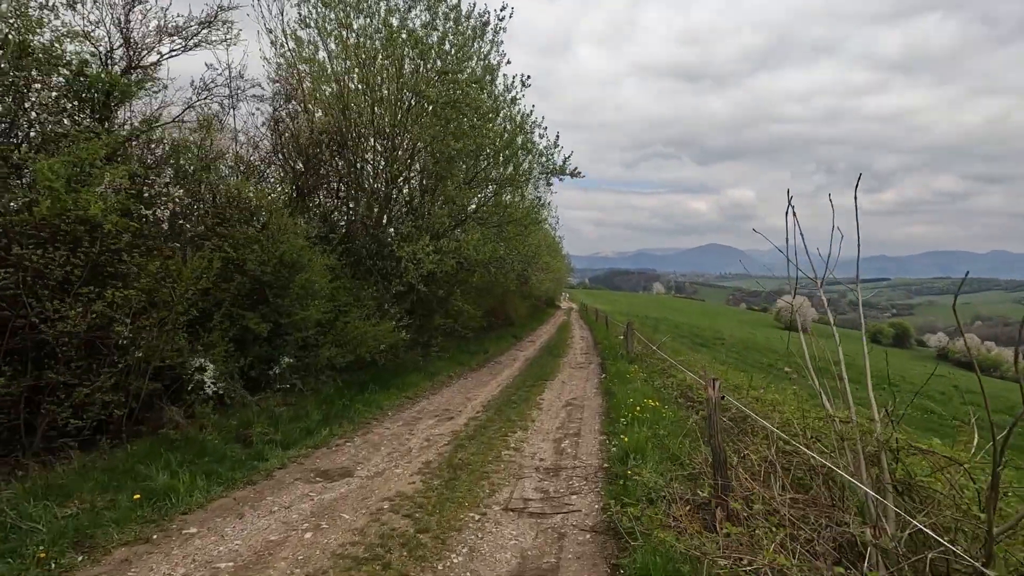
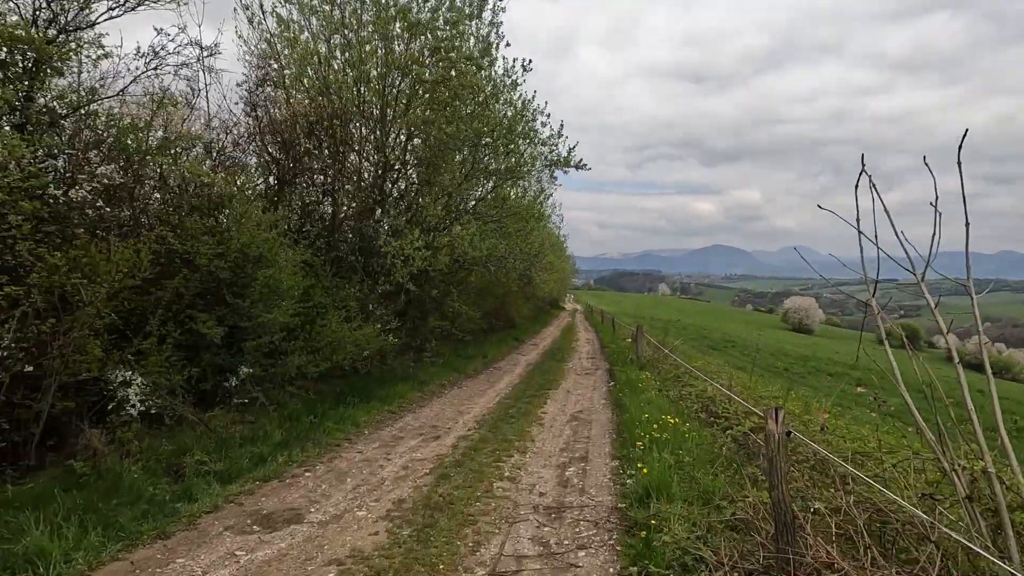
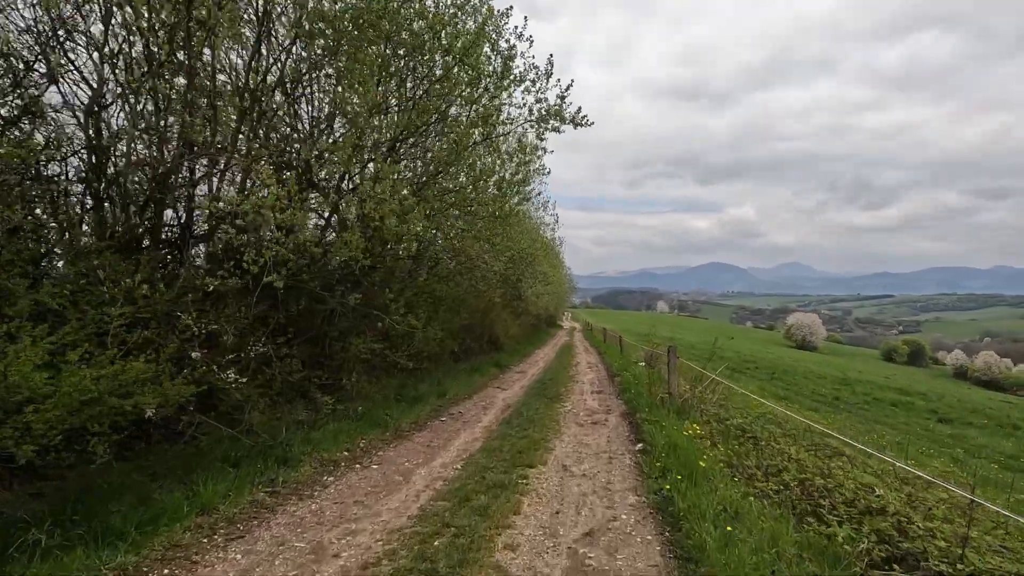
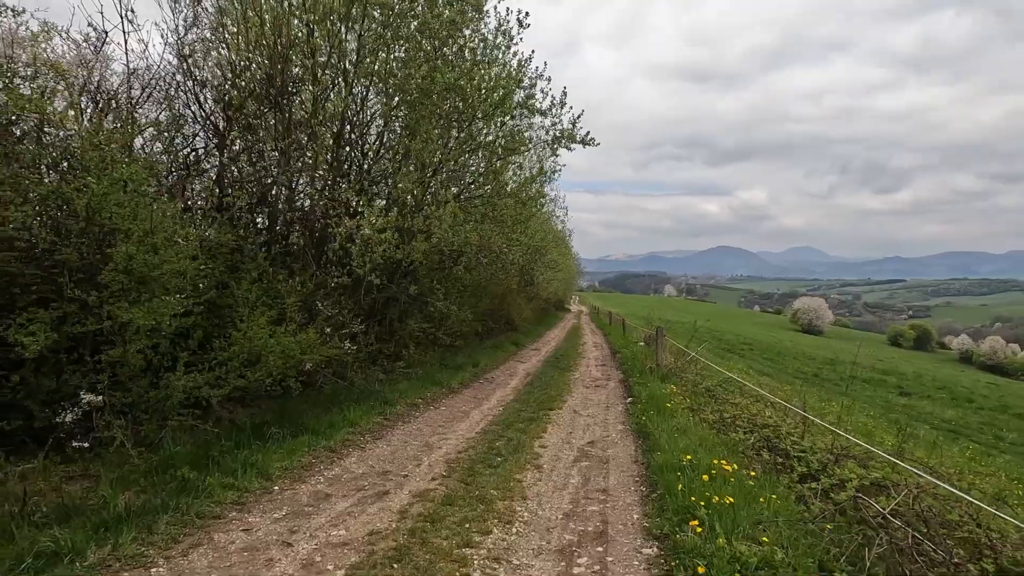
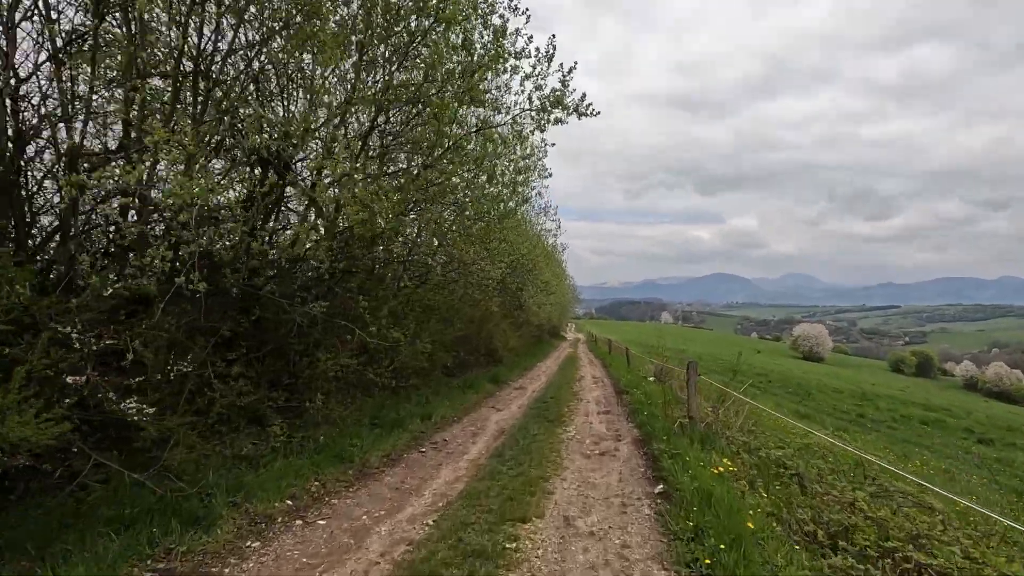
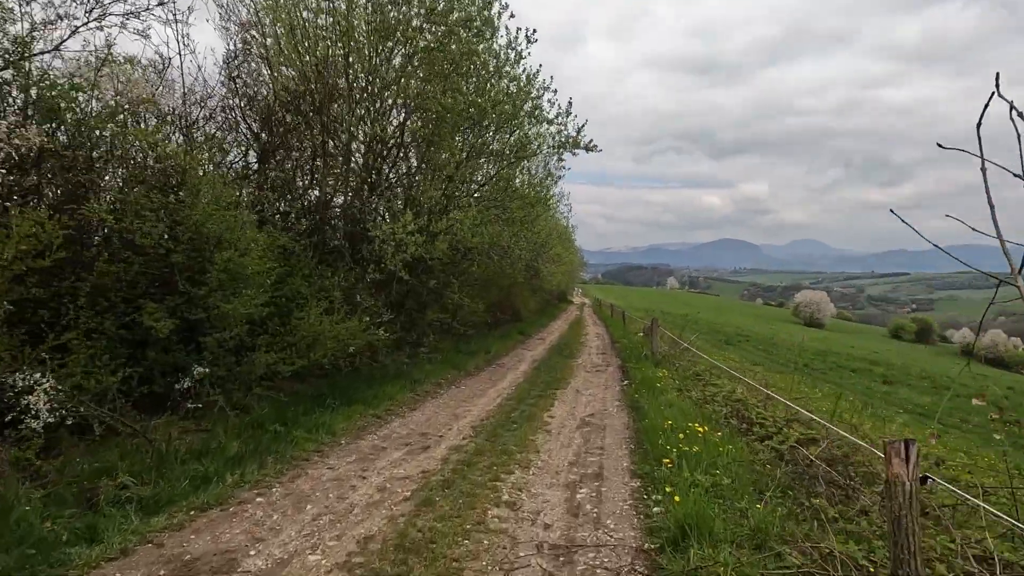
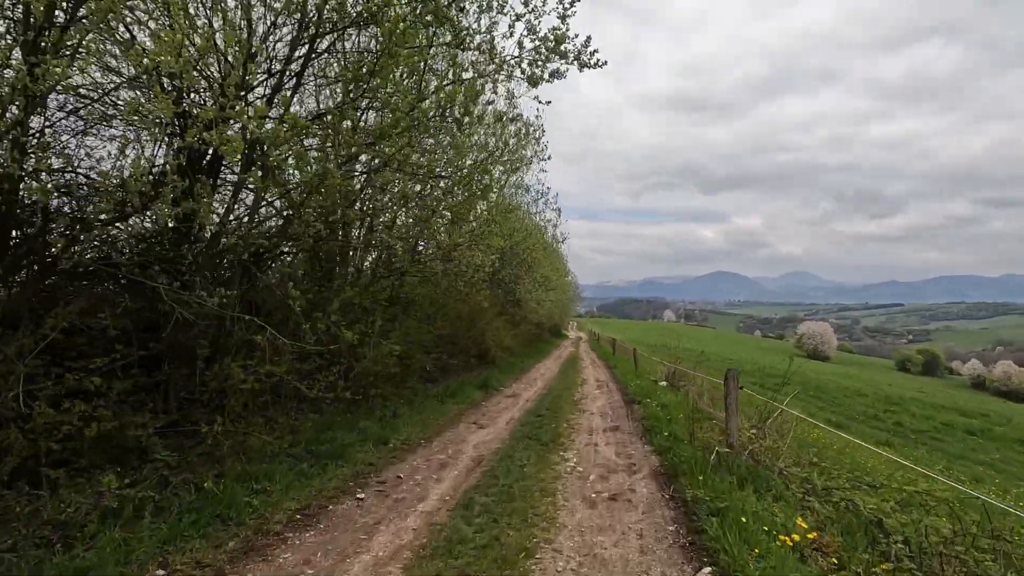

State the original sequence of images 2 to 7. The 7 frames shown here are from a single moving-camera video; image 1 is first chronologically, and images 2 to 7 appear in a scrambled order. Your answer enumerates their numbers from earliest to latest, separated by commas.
2, 6, 4, 3, 5, 7
